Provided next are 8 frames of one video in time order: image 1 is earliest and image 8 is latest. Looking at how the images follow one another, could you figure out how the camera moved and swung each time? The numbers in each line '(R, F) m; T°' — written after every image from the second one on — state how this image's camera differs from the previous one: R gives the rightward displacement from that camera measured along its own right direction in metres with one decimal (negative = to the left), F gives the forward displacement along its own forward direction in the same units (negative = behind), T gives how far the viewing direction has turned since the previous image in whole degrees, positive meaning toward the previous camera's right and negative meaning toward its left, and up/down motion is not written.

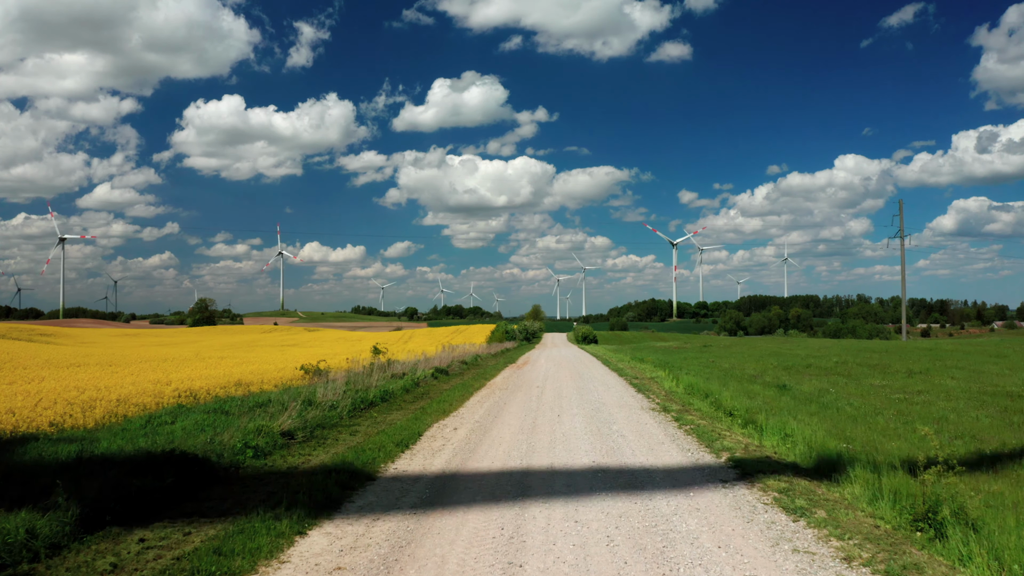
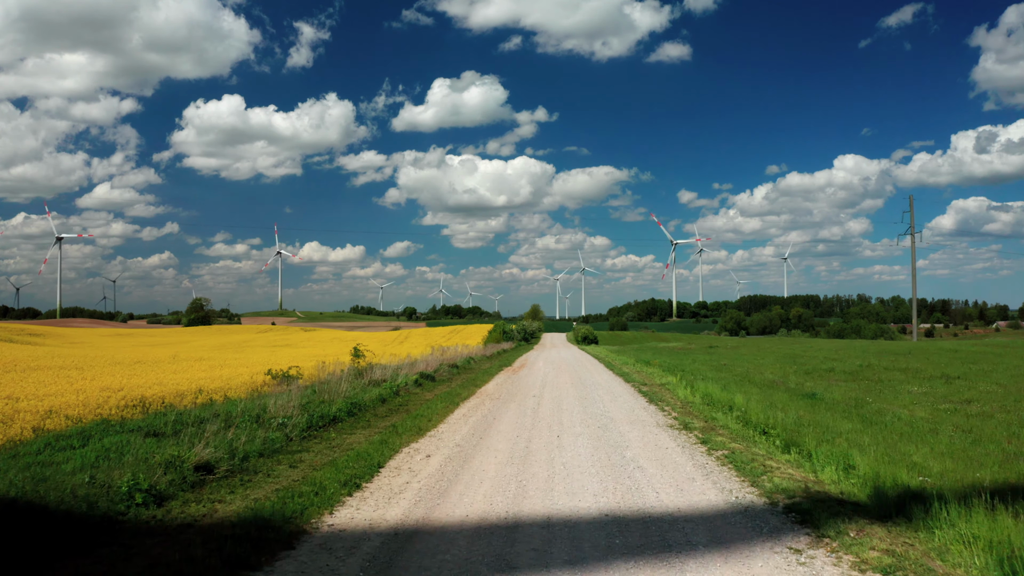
(+0.2, +2.5) m; 0°
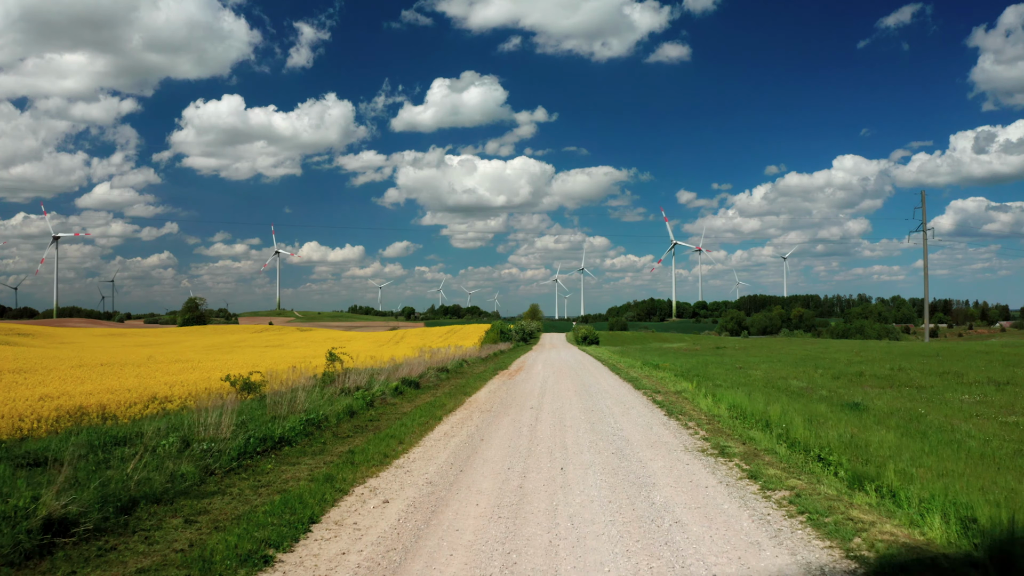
(+0.2, +2.5) m; 0°
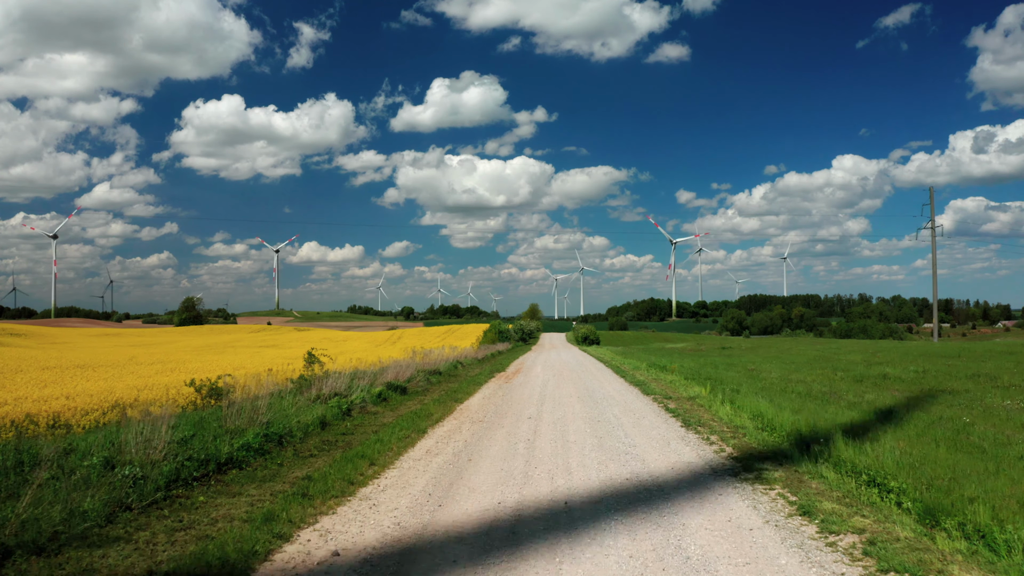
(+0.1, +1.7) m; 0°
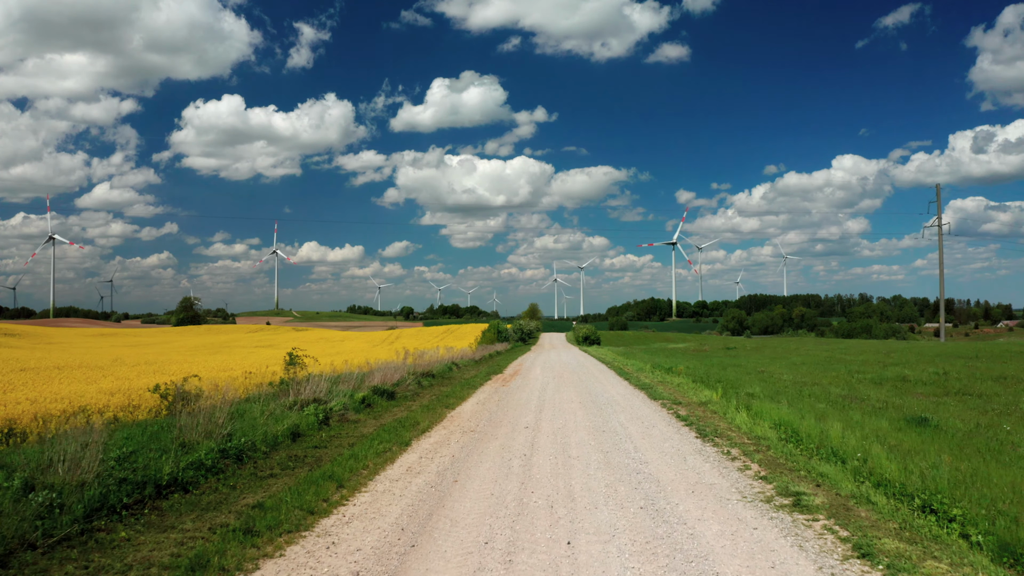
(+0.1, +1.3) m; 0°
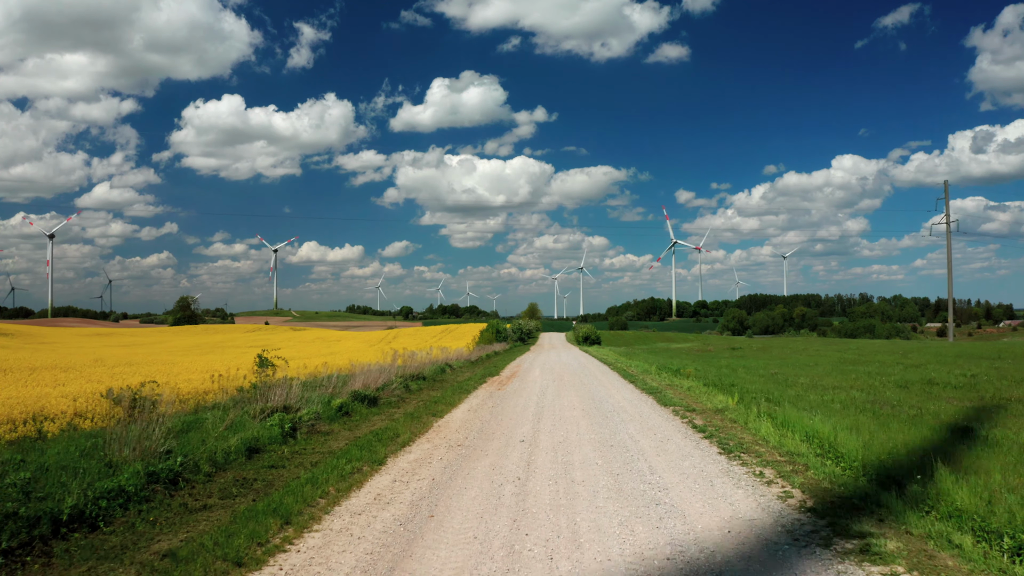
(+0.1, +1.5) m; 0°
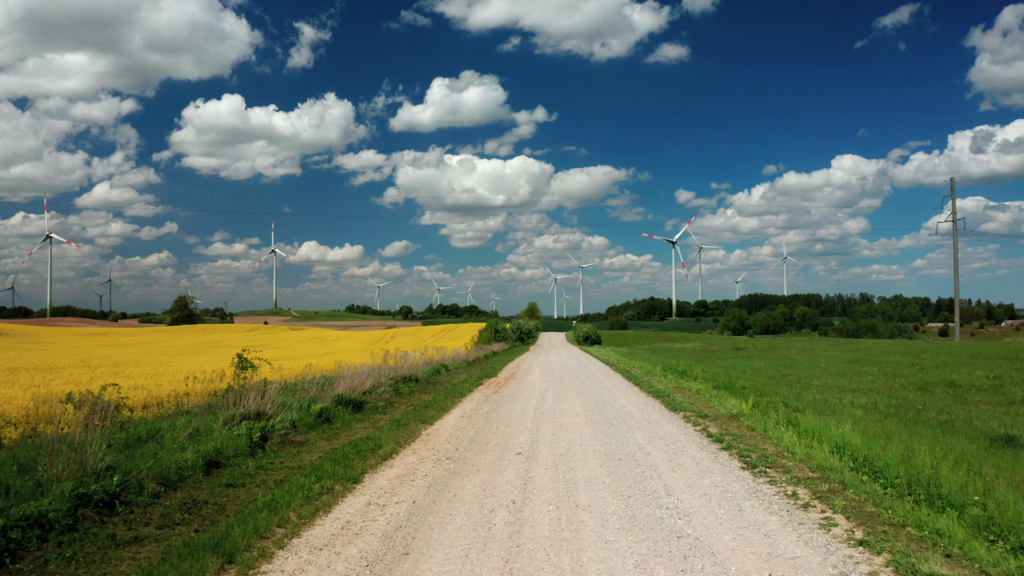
(+0.1, +1.1) m; 0°
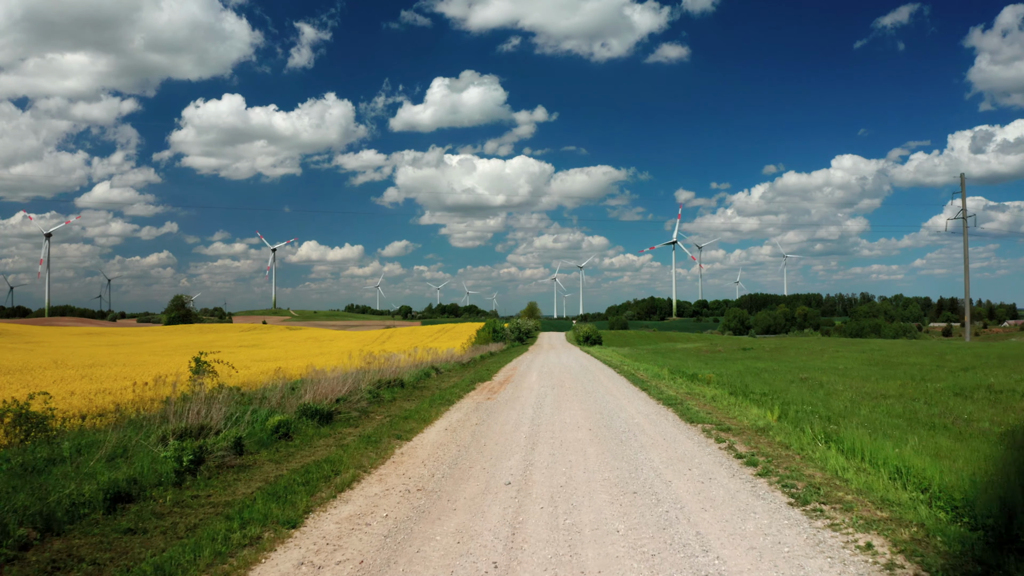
(+0.2, +1.7) m; 0°
